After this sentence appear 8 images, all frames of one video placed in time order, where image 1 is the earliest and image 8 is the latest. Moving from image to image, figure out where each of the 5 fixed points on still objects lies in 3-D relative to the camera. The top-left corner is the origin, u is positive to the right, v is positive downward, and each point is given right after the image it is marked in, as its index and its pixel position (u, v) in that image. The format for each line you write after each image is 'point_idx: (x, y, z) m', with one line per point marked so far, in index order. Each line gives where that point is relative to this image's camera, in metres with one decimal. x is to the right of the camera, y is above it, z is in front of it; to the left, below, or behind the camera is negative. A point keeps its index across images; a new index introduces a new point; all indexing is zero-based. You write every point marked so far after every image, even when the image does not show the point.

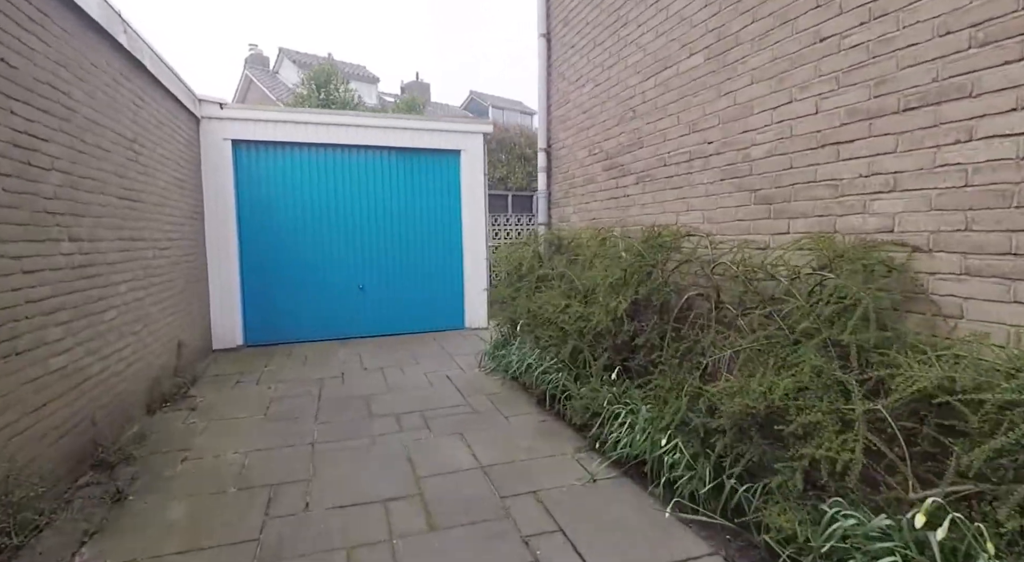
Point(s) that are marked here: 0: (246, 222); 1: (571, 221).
0: (-2.9, +0.6, +6.3) m
1: (+0.5, +0.5, +4.7) m
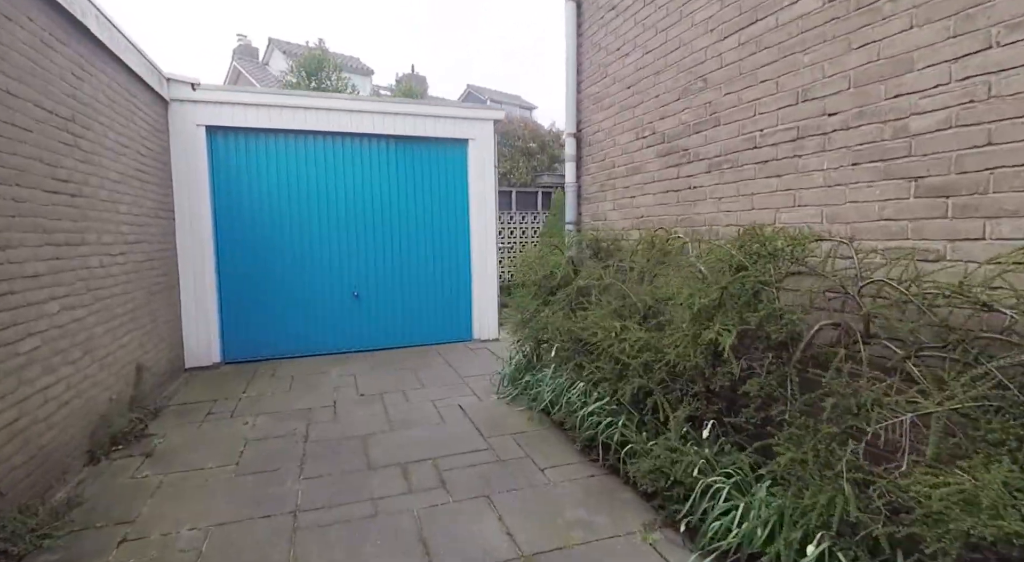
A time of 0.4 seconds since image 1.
0: (-2.7, +0.6, +5.5) m
1: (+0.6, +0.4, +3.9) m
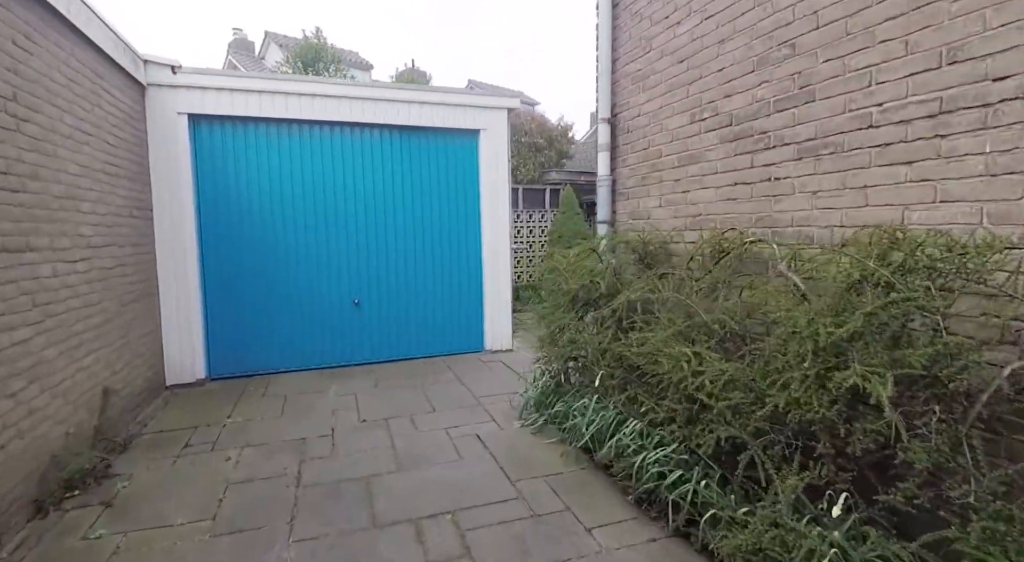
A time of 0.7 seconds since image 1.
0: (-2.5, +0.5, +4.9) m
1: (+0.8, +0.4, +3.4) m
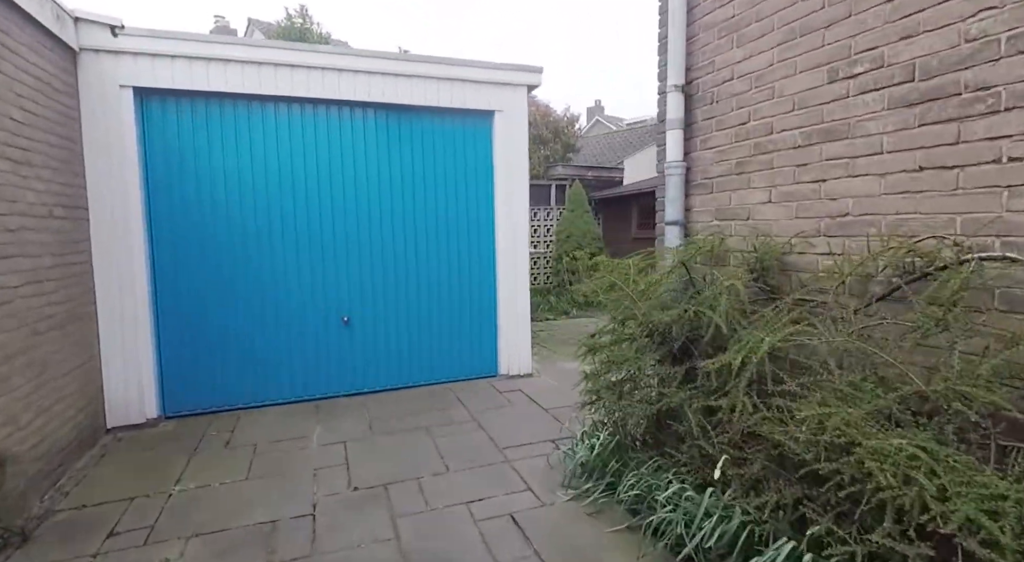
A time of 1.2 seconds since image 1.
0: (-2.4, +0.4, +3.9) m
1: (+1.0, +0.3, +2.4) m
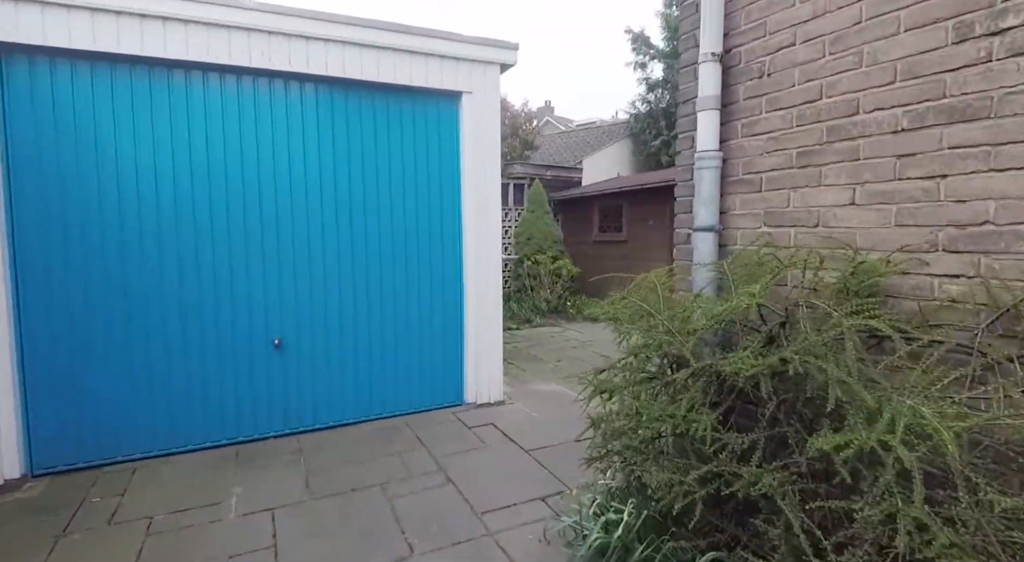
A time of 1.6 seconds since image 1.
0: (-2.5, +0.3, +3.0) m
1: (+1.0, +0.2, +1.9) m
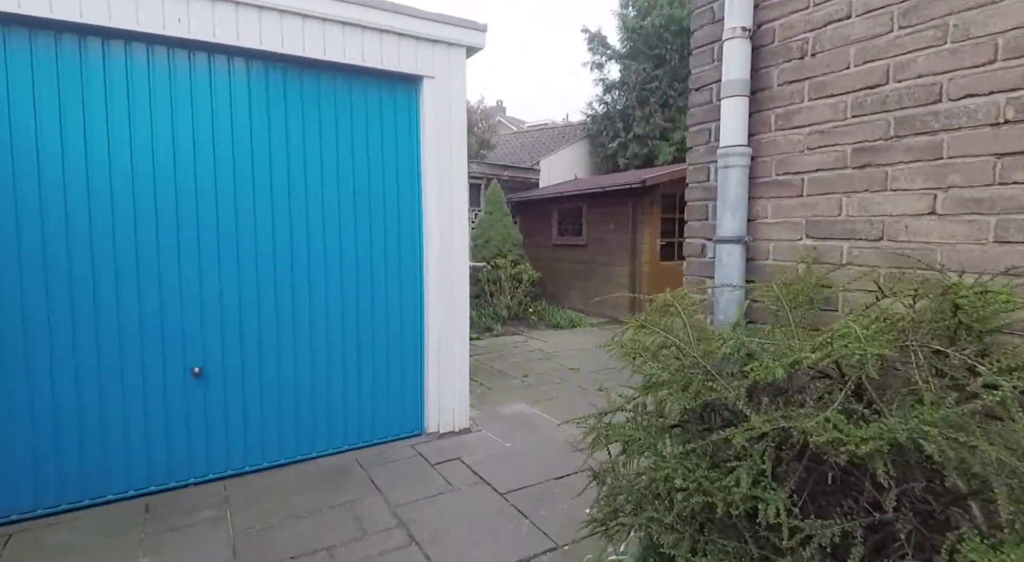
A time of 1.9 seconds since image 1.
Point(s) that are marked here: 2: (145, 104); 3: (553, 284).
0: (-2.6, +0.3, +2.3) m
1: (+1.0, +0.1, +1.5) m
2: (-1.6, +0.8, +2.8) m
3: (+0.7, 0.0, +9.1) m
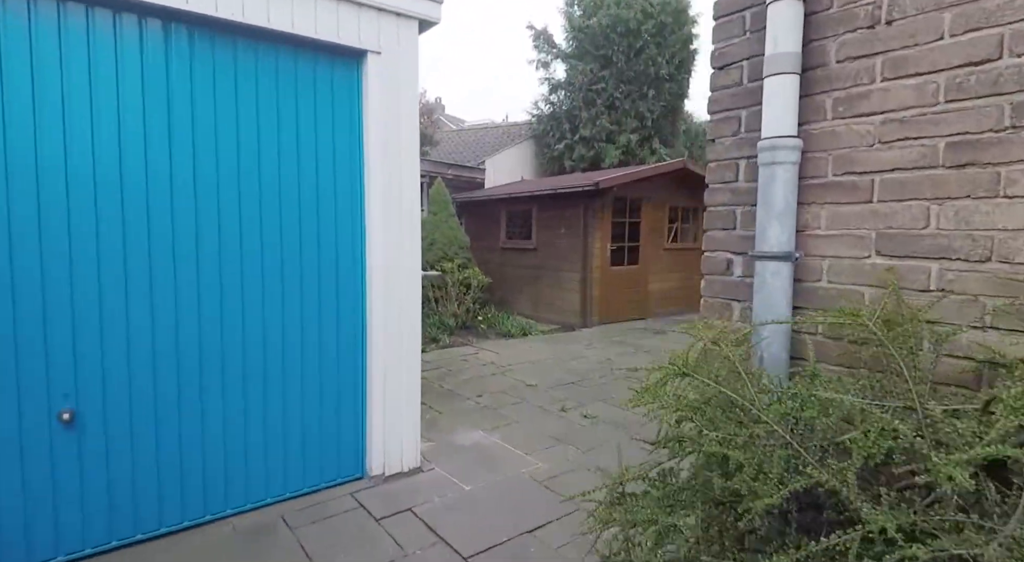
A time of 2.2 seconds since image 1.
0: (-2.7, +0.2, +1.6) m
1: (+1.0, 0.0, +1.2) m
2: (-1.8, +0.7, +2.2) m
3: (-0.2, -0.1, +8.7) m
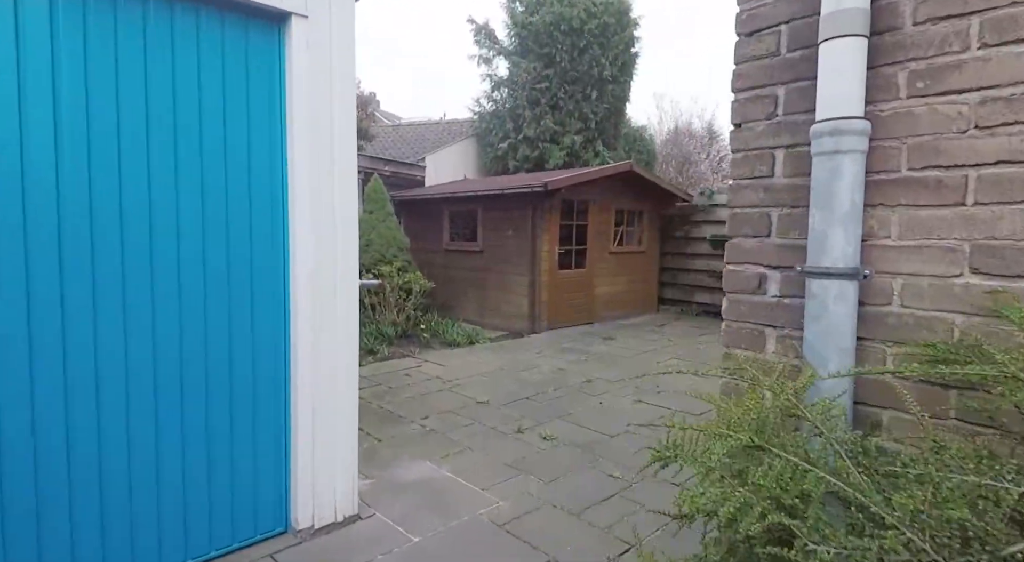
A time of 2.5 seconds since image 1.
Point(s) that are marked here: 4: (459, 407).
0: (-2.7, +0.2, +0.9) m
1: (+1.0, 0.0, +0.9) m
2: (-1.9, +0.7, +1.6) m
3: (-1.0, -0.2, +8.2) m
4: (-0.4, -0.9, +3.9) m
